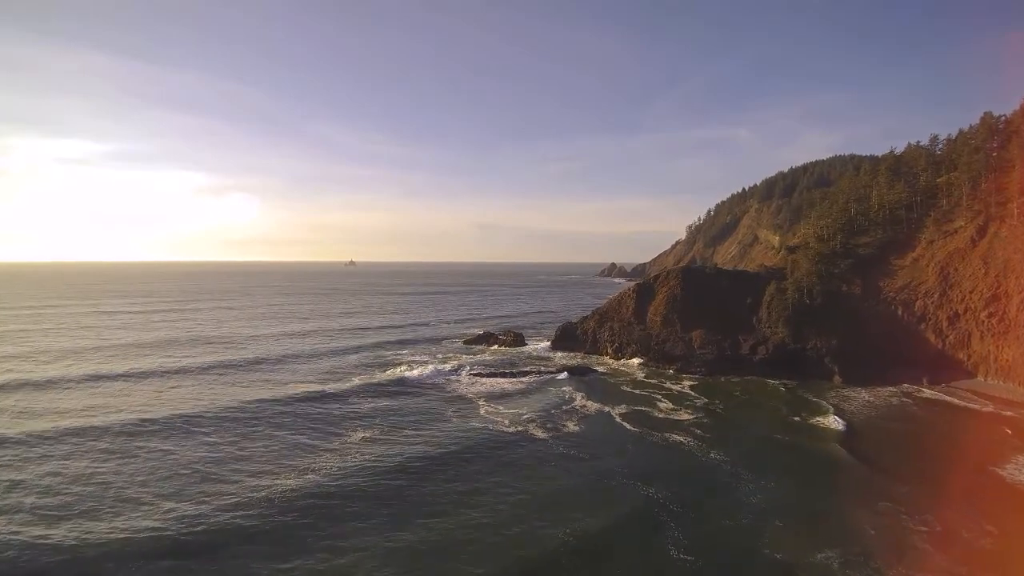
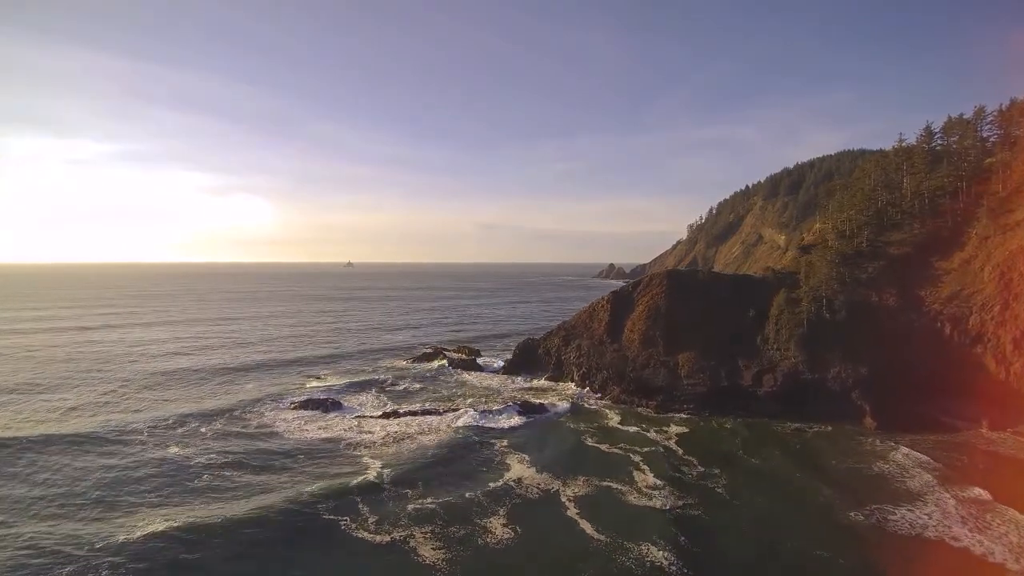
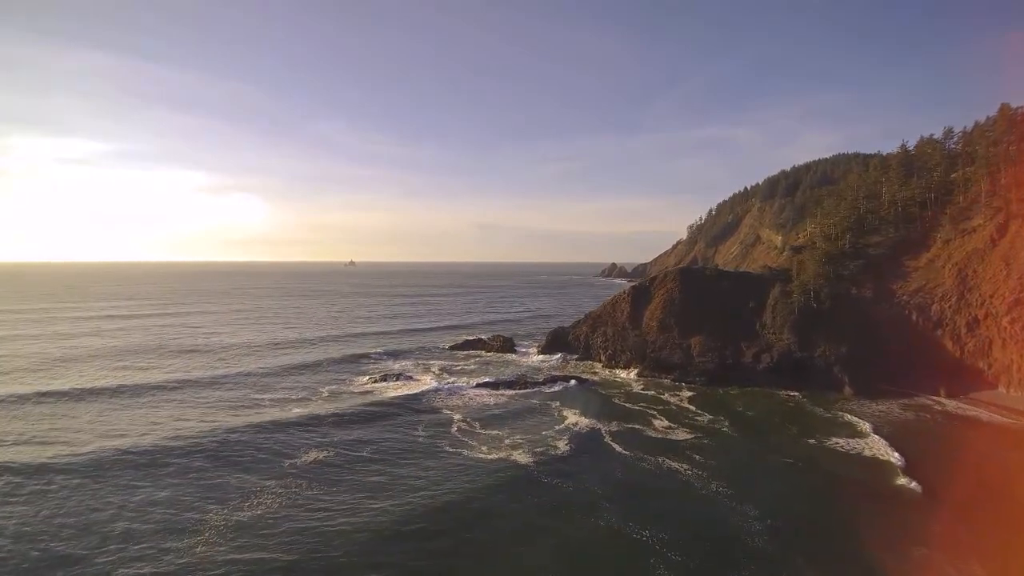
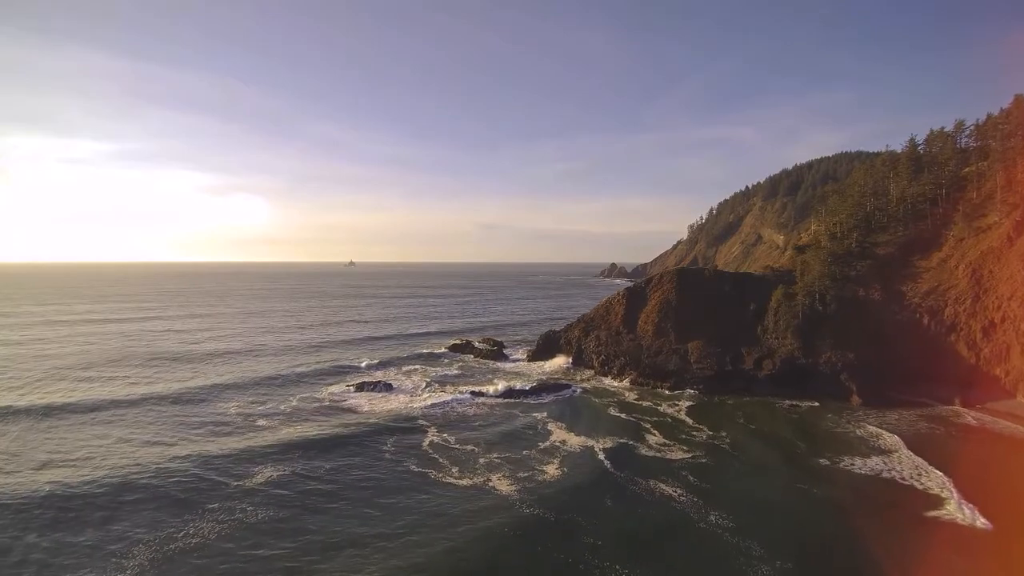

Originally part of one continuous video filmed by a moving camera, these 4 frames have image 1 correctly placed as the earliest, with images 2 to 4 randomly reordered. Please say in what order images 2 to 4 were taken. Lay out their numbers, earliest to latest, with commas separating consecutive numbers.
3, 4, 2
